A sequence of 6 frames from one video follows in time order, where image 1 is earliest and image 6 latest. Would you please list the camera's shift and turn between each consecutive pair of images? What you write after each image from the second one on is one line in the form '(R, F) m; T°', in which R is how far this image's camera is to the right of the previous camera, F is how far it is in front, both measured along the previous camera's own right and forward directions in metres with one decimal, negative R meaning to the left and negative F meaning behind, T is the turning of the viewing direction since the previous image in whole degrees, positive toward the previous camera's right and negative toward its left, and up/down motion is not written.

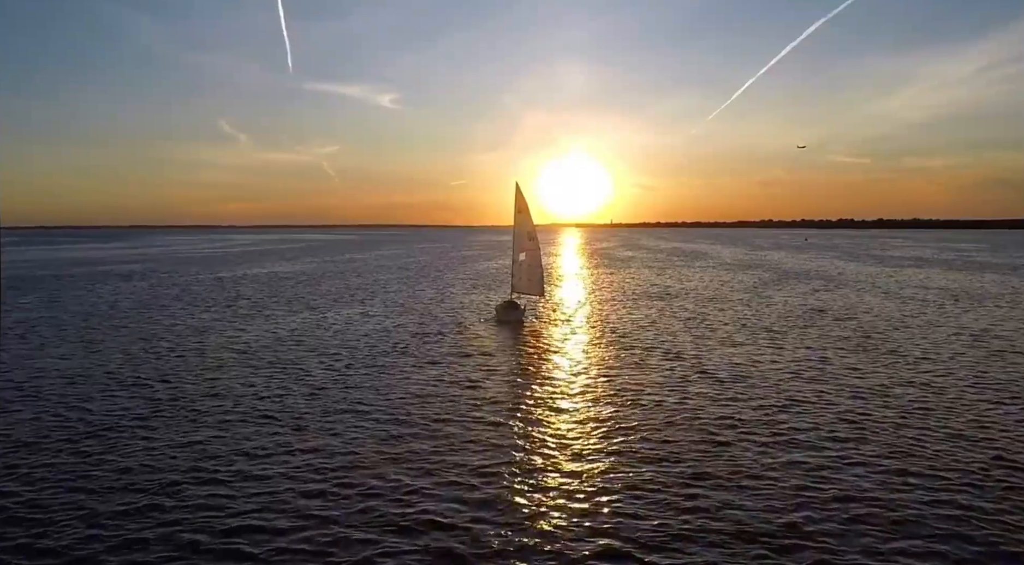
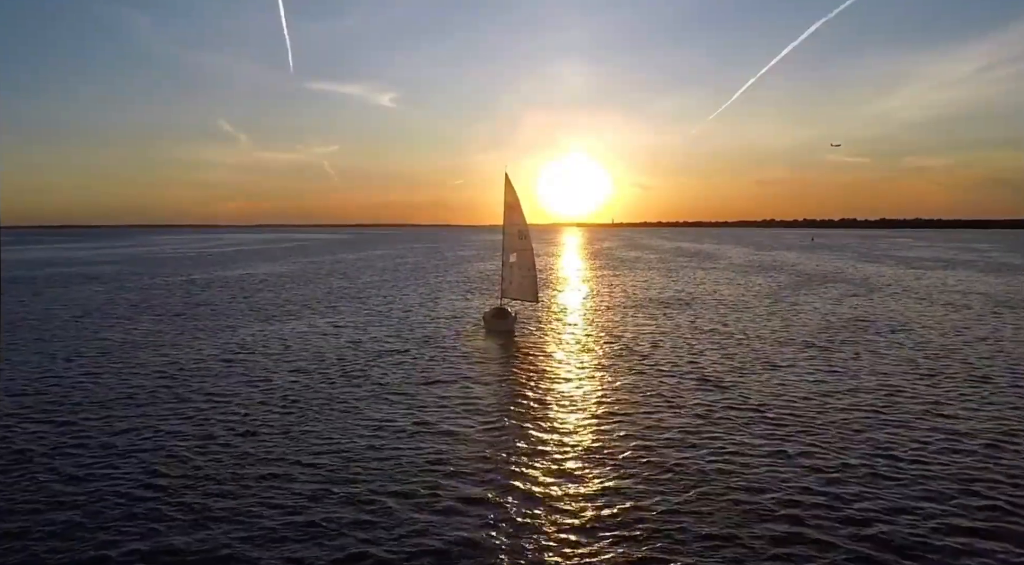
(+0.7, +6.0) m; 0°
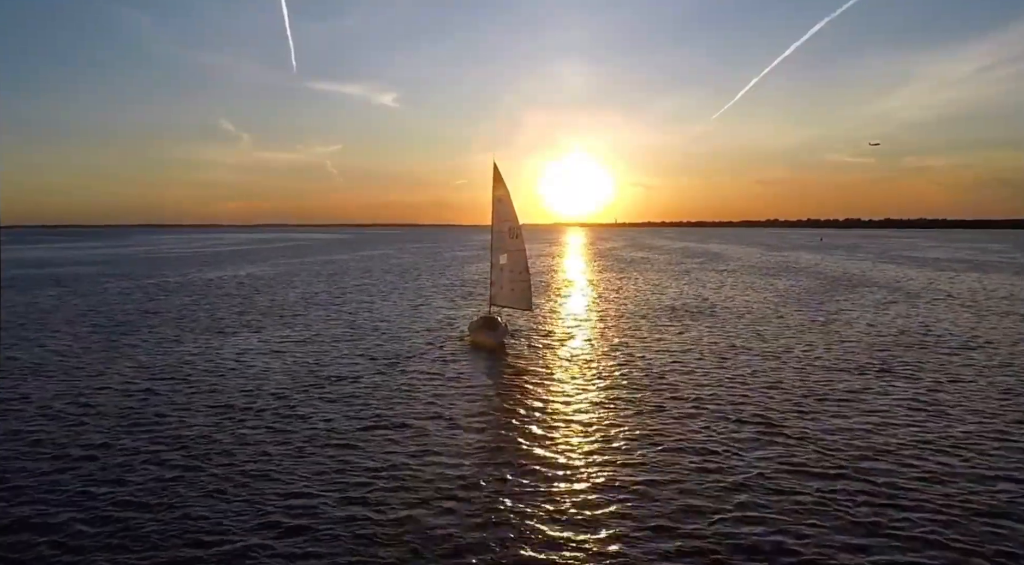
(+0.7, +6.0) m; 0°
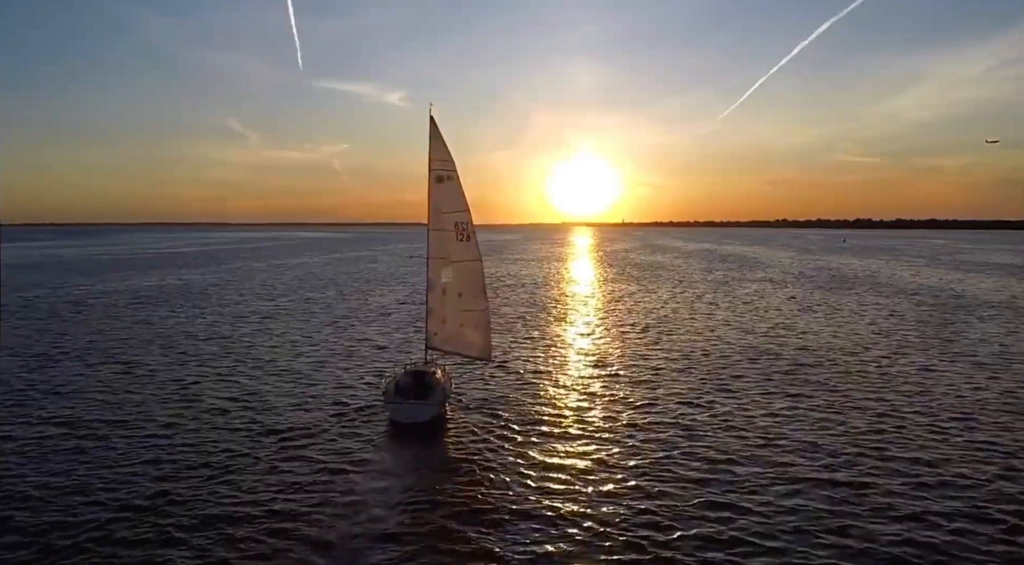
(+1.9, +15.4) m; -1°
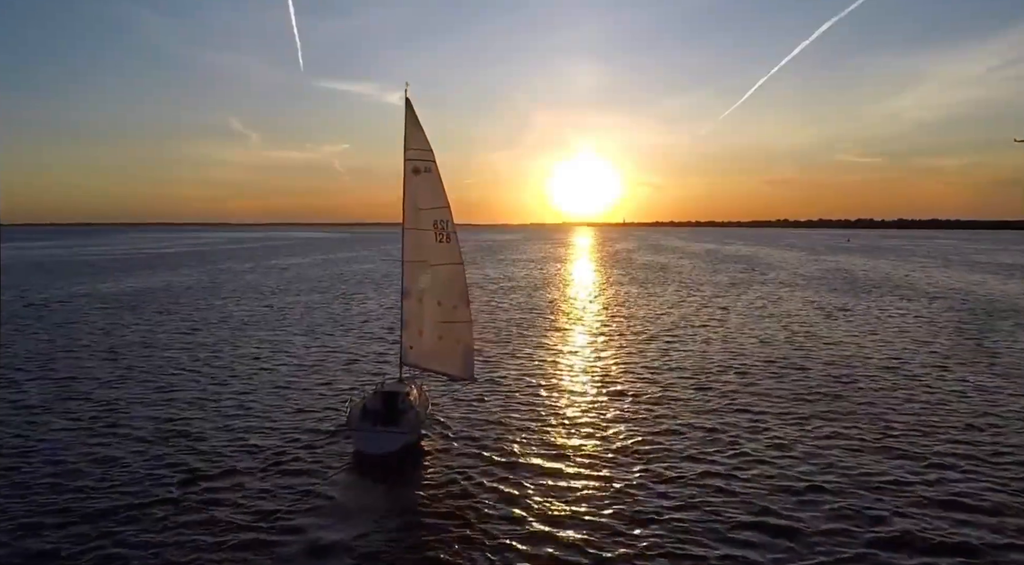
(+0.3, +3.0) m; 0°
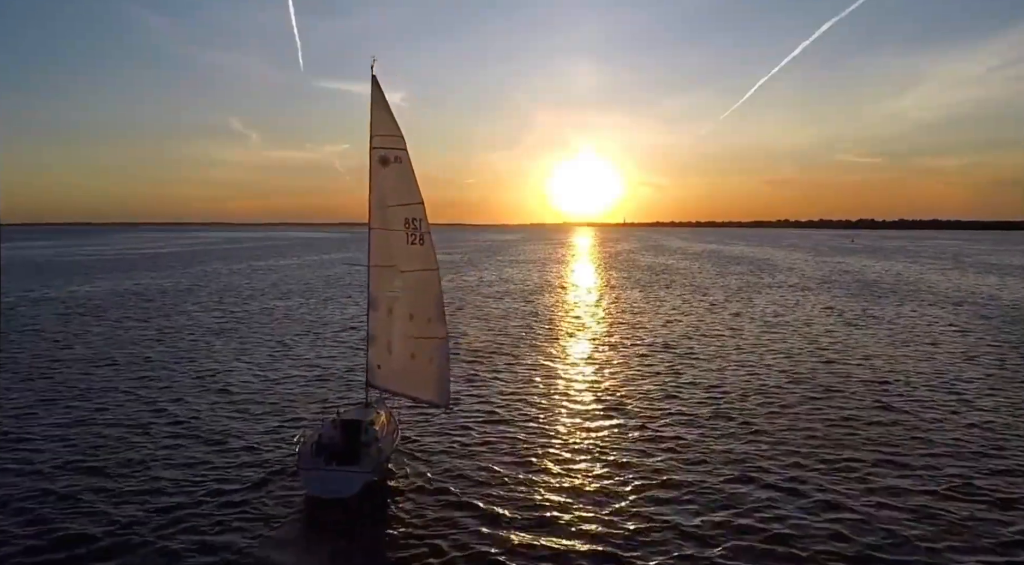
(+0.3, +2.8) m; 0°
